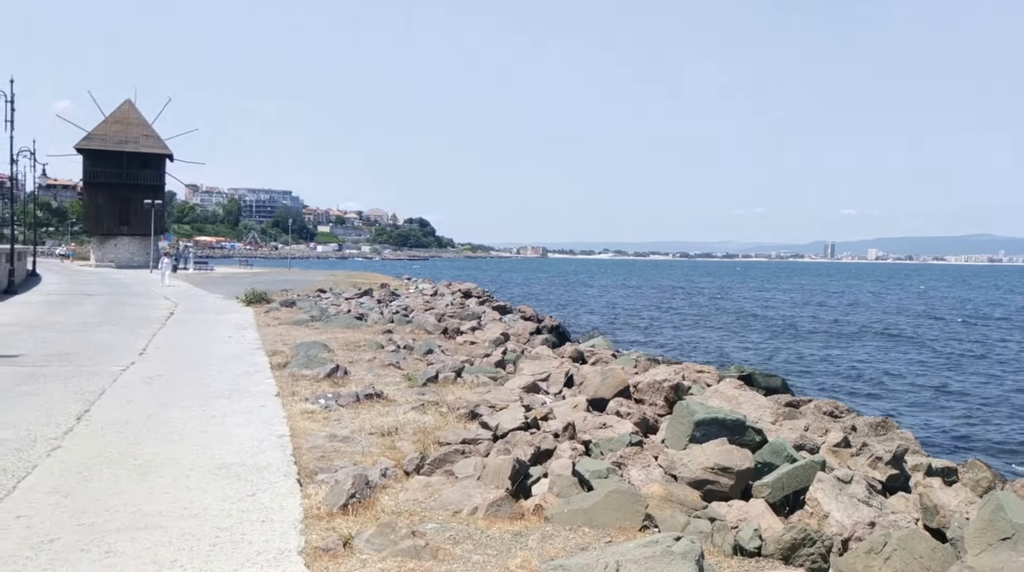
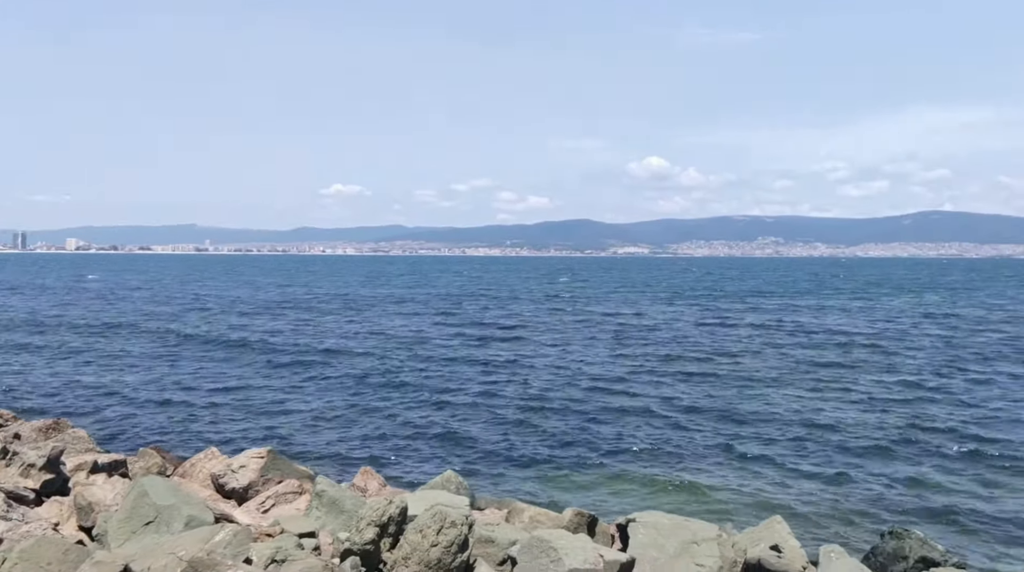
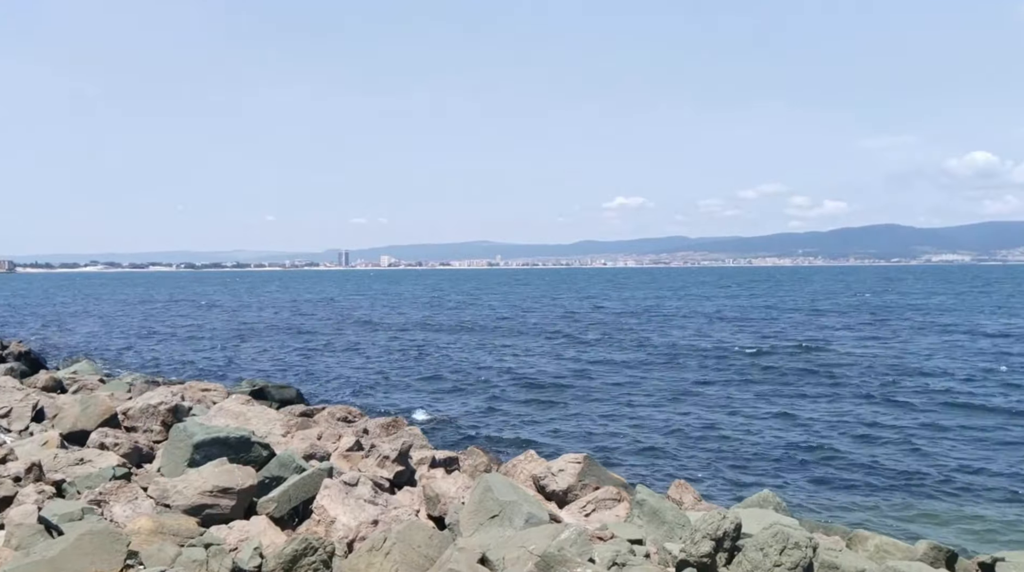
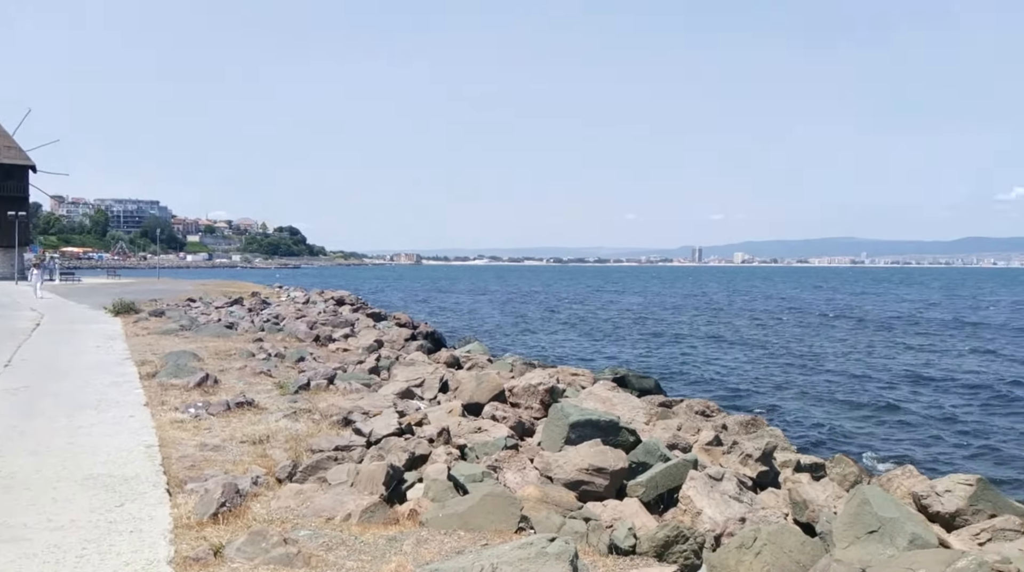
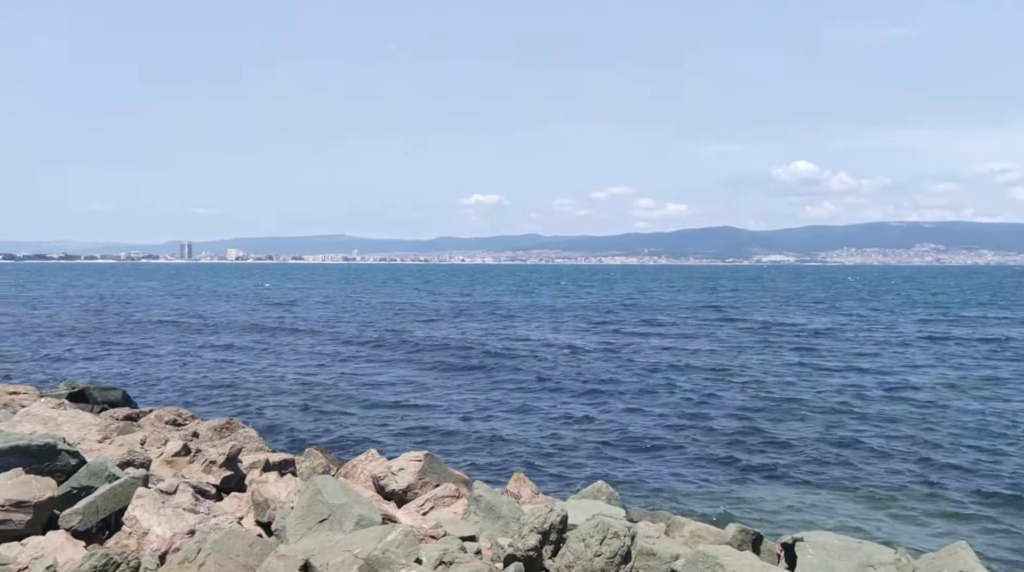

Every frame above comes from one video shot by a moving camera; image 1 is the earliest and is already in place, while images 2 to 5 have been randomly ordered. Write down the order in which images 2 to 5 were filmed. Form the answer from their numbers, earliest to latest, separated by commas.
4, 3, 5, 2
